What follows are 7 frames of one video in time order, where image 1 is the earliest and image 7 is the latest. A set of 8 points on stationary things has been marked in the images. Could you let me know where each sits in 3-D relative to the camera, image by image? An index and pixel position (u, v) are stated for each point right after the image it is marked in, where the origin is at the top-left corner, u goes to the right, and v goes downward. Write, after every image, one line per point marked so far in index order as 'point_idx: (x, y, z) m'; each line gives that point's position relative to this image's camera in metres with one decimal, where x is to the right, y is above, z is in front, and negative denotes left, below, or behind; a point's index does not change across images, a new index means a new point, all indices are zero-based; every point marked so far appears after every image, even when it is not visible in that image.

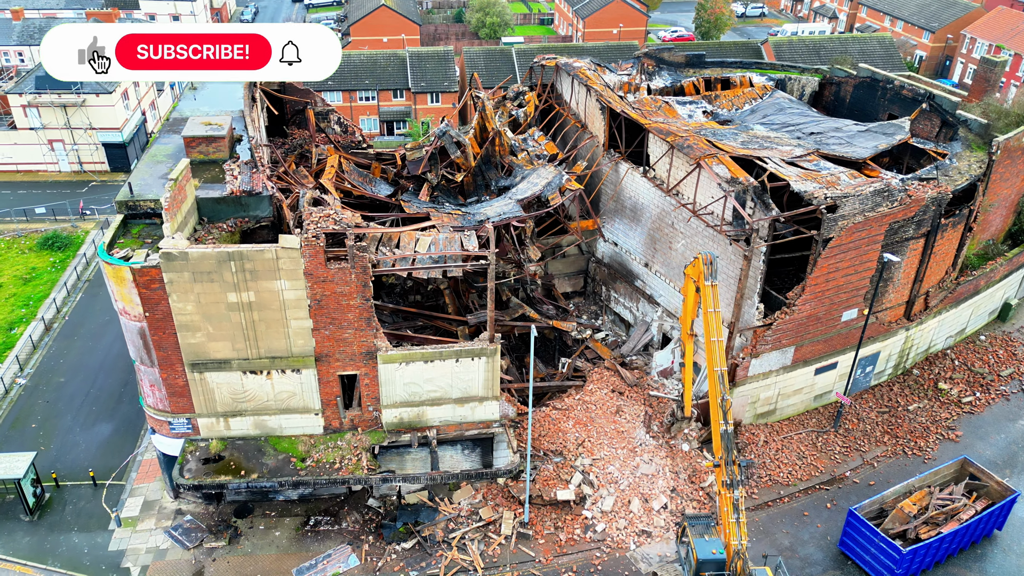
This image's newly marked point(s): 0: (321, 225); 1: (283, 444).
0: (-4.2, +1.5, +17.0) m
1: (-5.7, -3.9, +19.0) m
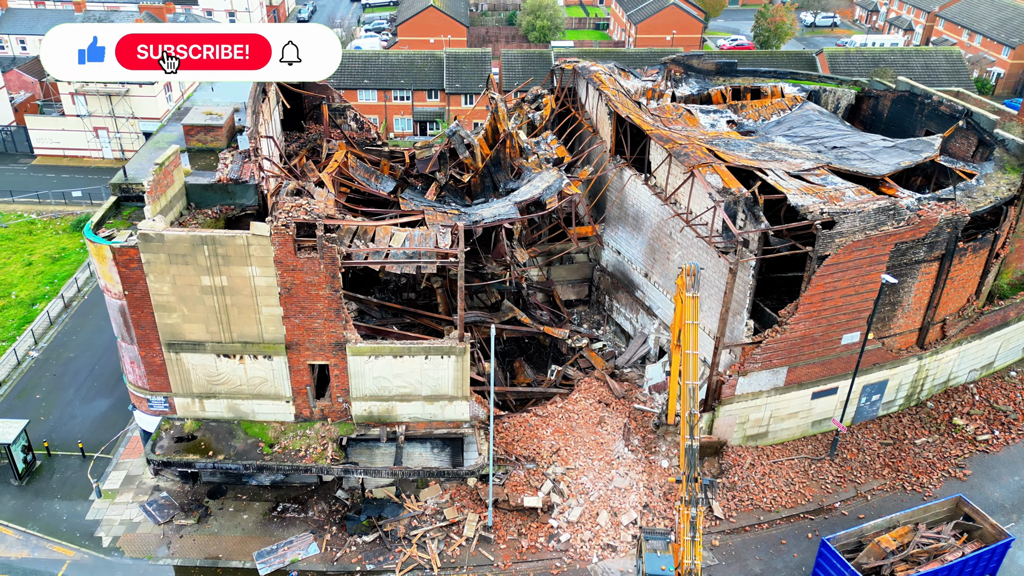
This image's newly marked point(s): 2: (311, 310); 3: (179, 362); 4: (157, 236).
0: (-4.9, +1.7, +17.3) m
1: (-6.5, -3.5, +19.3) m
2: (-4.7, -0.5, +18.1) m
3: (-8.0, -1.8, +18.6) m
4: (-7.7, +1.2, +17.0) m
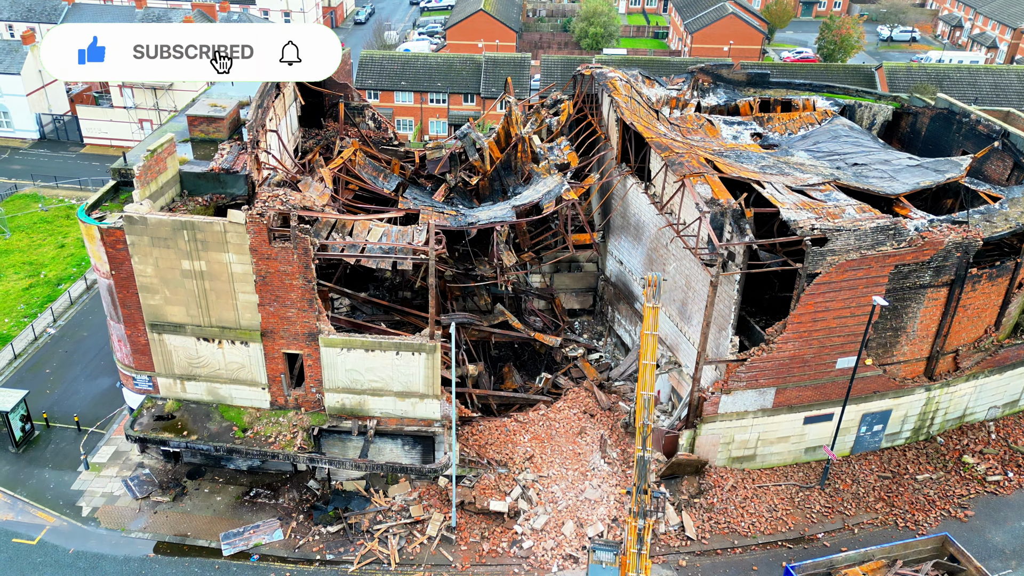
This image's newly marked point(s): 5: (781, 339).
0: (-5.6, +2.0, +17.7) m
1: (-7.3, -3.2, +19.8) m
2: (-5.4, -0.2, +18.4) m
3: (-8.8, -1.4, +19.2) m
4: (-8.4, +1.6, +17.6) m
5: (+6.9, -1.3, +19.9) m
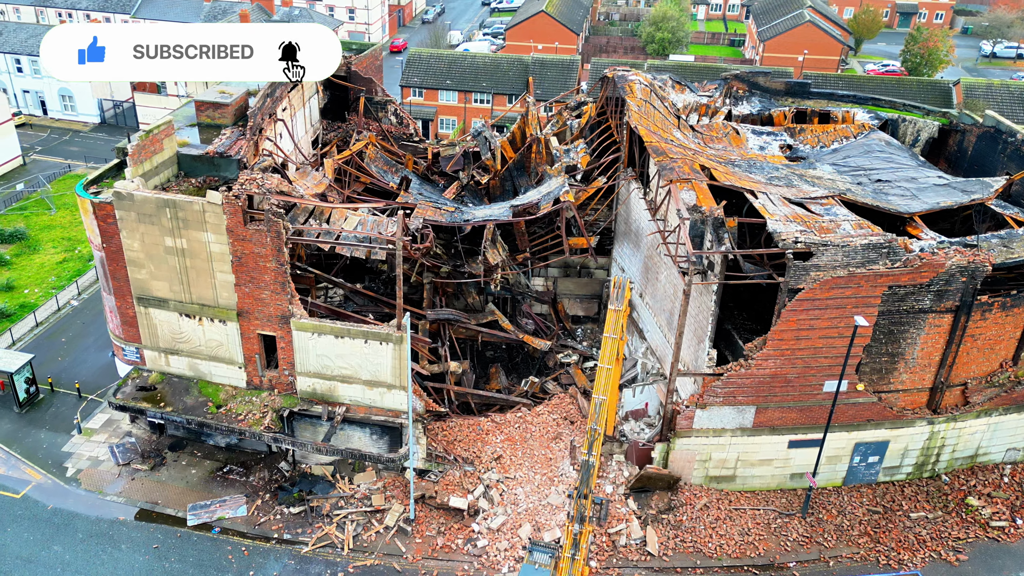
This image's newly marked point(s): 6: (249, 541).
0: (-6.3, +2.4, +18.2) m
1: (-8.1, -2.7, +20.4) m
2: (-6.2, +0.2, +18.9) m
3: (-9.5, -0.8, +20.0) m
4: (-9.2, +2.2, +18.4) m
5: (+6.2, -1.6, +19.1) m
6: (-6.4, -6.2, +18.9) m
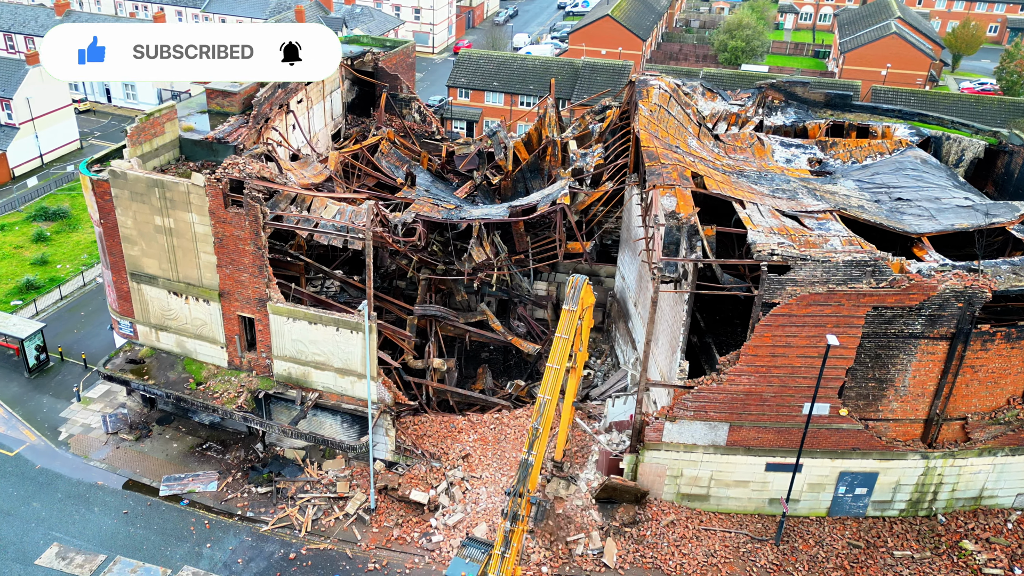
0: (-6.9, +2.9, +18.8) m
1: (-8.8, -2.1, +21.2) m
2: (-6.9, +0.6, +19.4) m
3: (-10.1, -0.1, +20.9) m
4: (-9.8, +2.8, +19.3) m
5: (+5.3, -1.9, +18.3) m
6: (-7.5, -5.7, +19.4) m
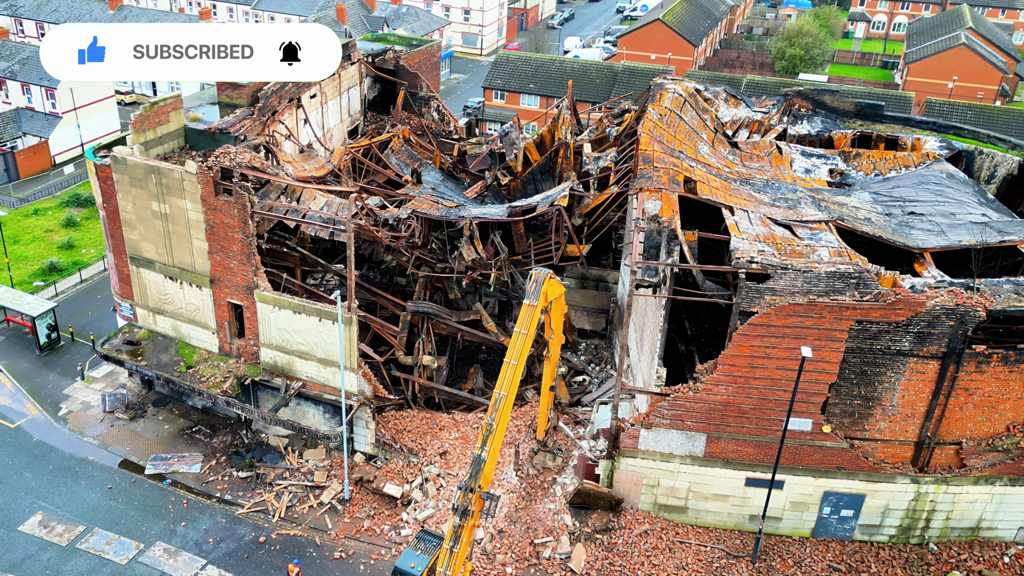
0: (-7.3, +3.2, +19.2) m
1: (-9.2, -1.7, +21.7) m
2: (-7.3, +1.0, +19.9) m
3: (-10.5, +0.3, +21.6) m
4: (-10.1, +3.3, +20.0) m
5: (+4.6, -2.1, +17.9) m
6: (-8.2, -5.3, +19.8) m
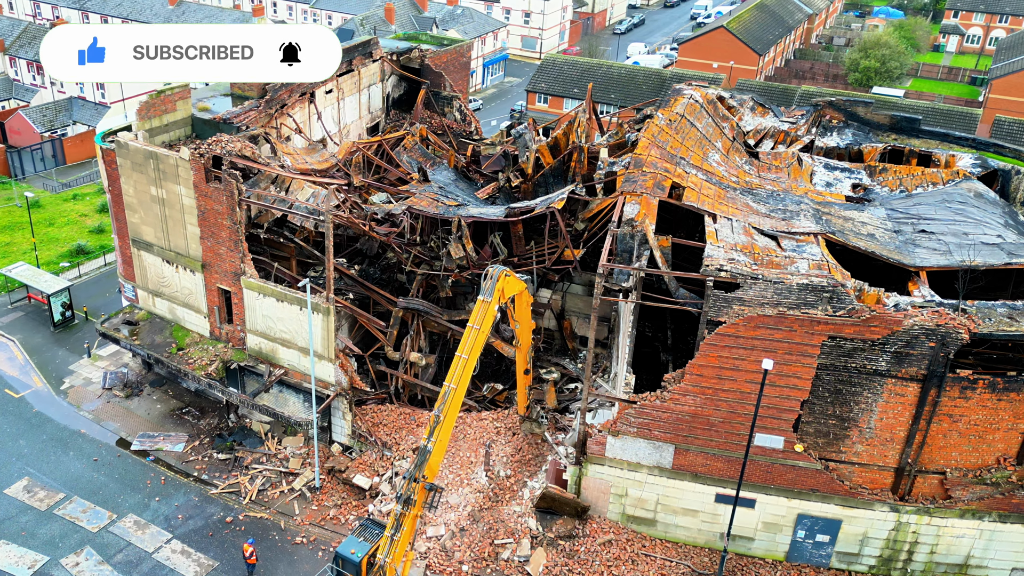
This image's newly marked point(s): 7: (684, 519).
0: (-7.7, +3.6, +19.8) m
1: (-9.6, -1.3, +22.4) m
2: (-7.8, +1.4, +20.5) m
3: (-10.8, +0.9, +22.4) m
4: (-10.4, +3.8, +20.8) m
5: (+3.7, -2.3, +17.4) m
6: (-9.0, -4.9, +20.4) m
7: (+4.2, -5.6, +18.8) m
